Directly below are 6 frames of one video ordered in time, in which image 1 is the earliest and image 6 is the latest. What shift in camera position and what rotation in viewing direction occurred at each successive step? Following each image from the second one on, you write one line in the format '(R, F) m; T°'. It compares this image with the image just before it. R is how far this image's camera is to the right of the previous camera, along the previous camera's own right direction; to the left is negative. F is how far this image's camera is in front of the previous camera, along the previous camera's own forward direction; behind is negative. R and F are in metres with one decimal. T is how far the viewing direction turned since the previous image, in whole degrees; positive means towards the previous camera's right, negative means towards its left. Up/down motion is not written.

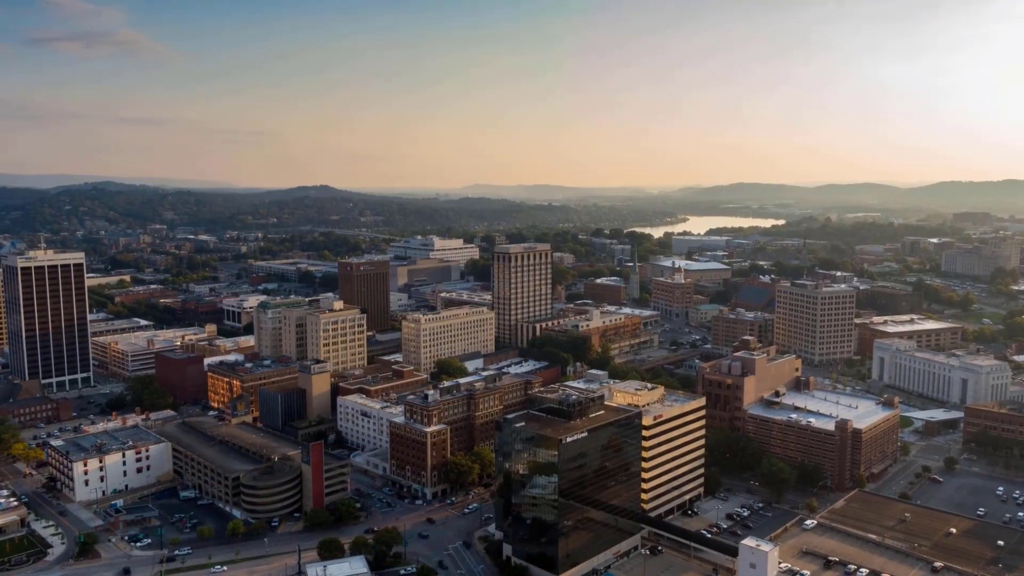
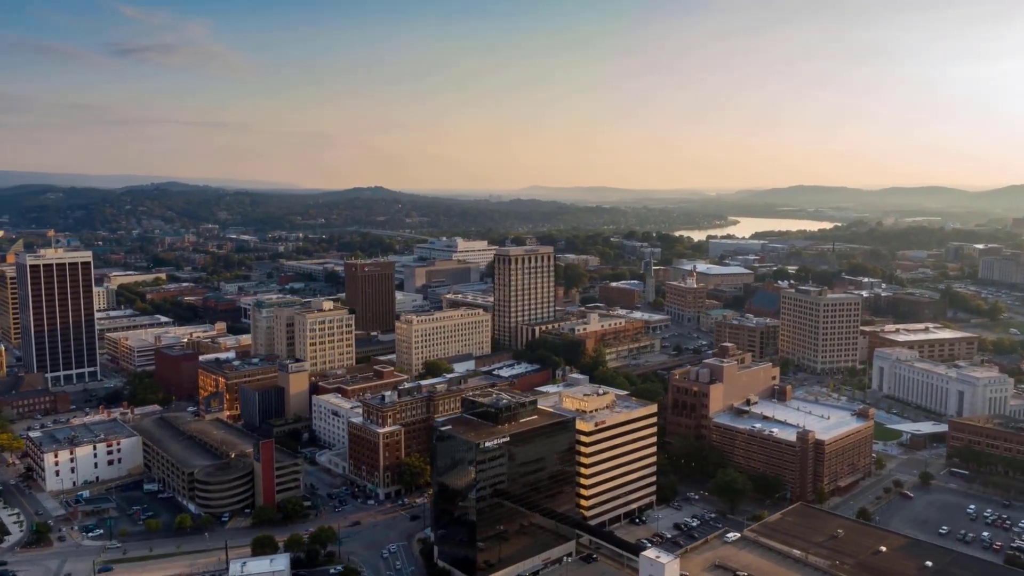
(+5.4, +0.3) m; -4°
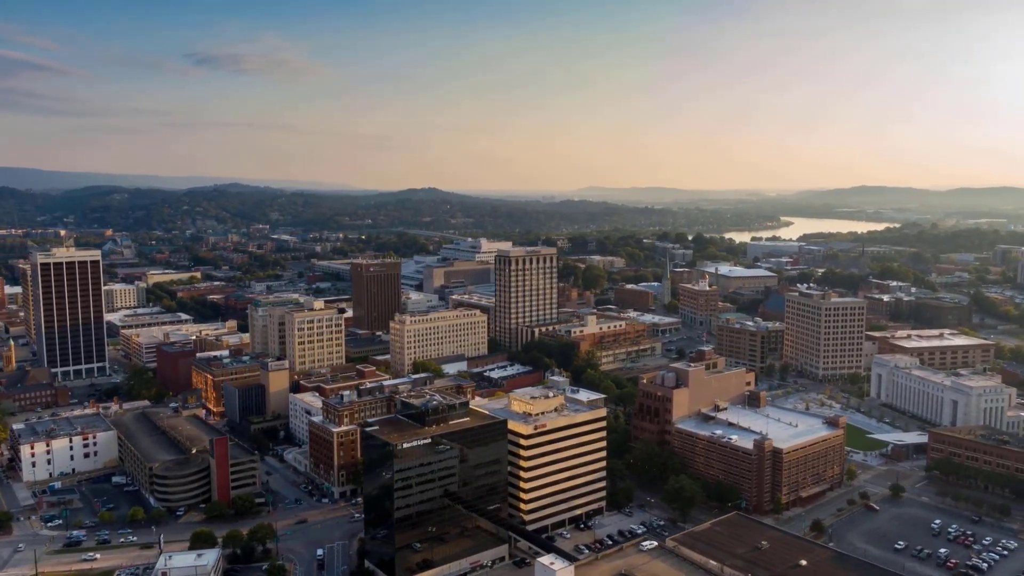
(+5.5, +0.4) m; -4°
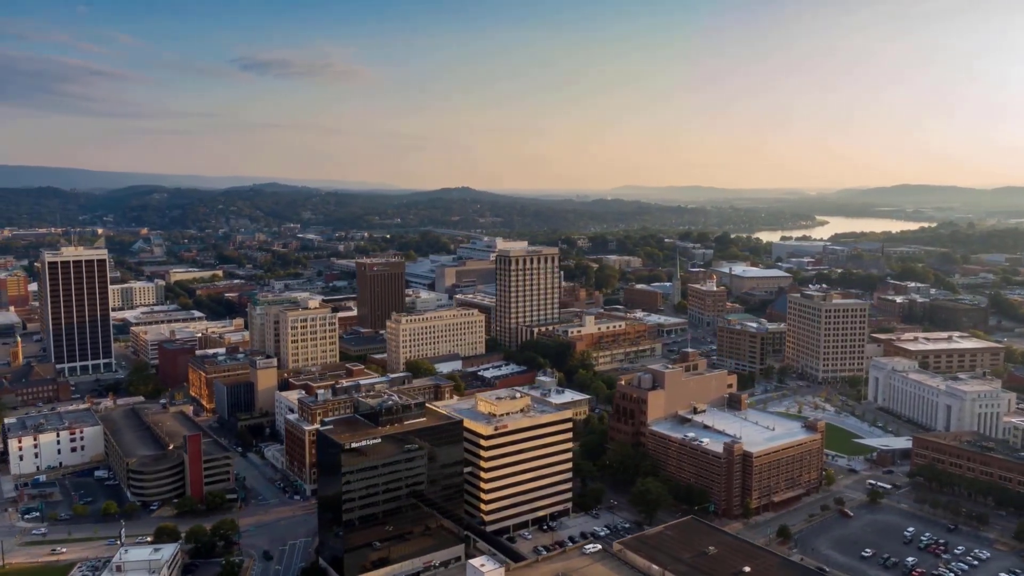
(+3.5, +0.2) m; -3°
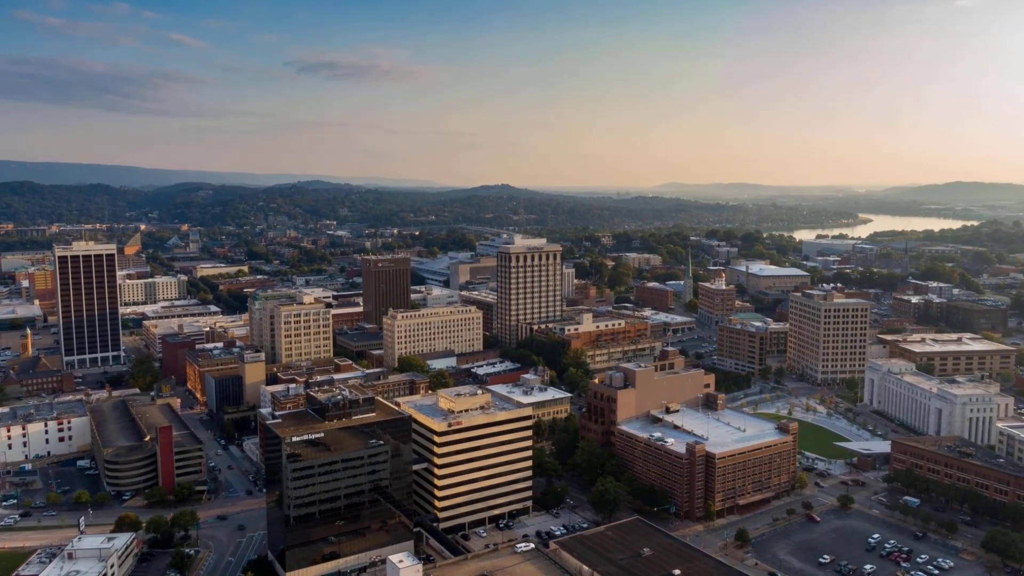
(+4.1, +0.2) m; -3°
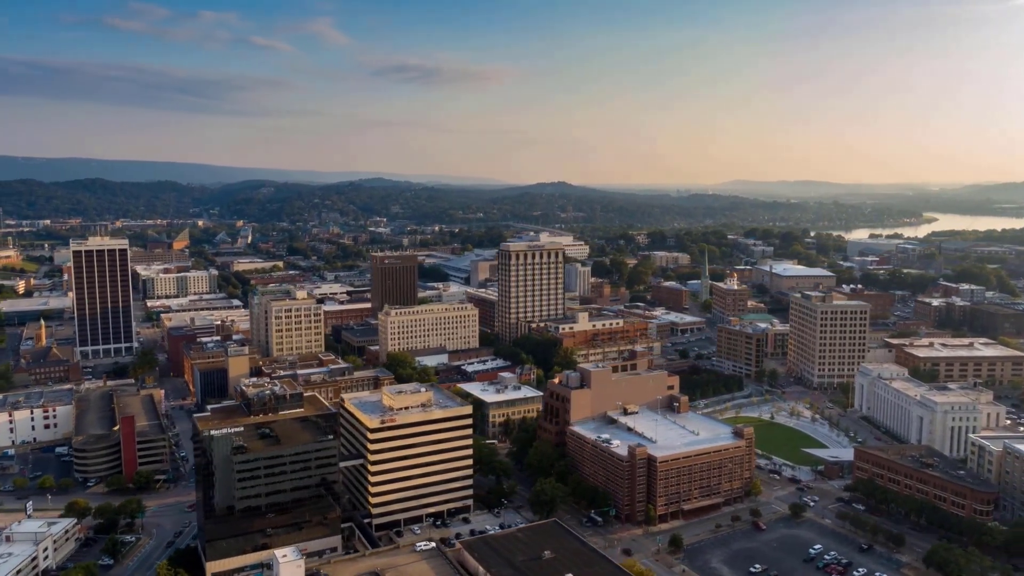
(+6.0, +0.4) m; -4°
